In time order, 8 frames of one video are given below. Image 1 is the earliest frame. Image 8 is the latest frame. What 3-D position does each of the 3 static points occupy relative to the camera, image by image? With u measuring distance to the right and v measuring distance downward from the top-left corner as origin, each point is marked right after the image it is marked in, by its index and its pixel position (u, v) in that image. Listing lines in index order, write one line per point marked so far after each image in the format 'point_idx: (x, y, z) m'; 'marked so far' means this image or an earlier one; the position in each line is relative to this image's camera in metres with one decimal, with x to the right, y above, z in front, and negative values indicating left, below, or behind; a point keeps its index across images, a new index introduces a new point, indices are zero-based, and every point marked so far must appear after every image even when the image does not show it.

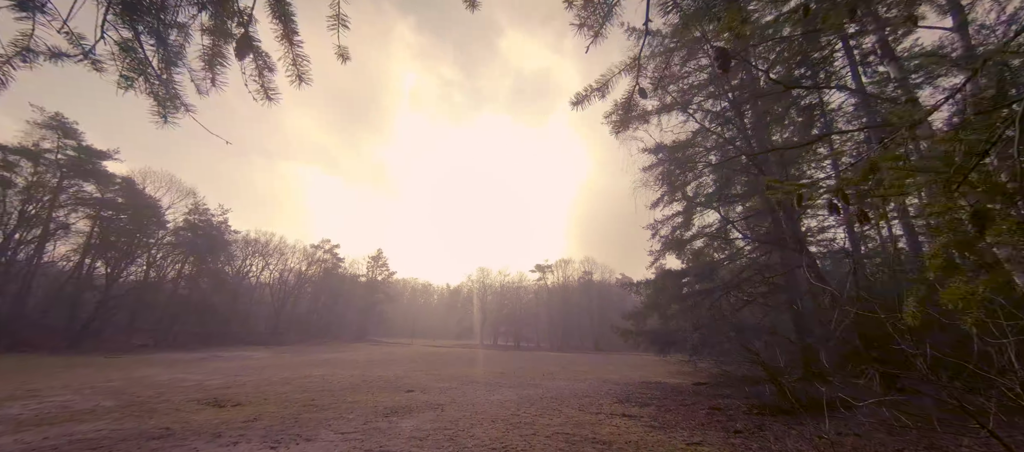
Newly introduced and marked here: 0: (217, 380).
0: (-8.8, -4.7, +10.8) m
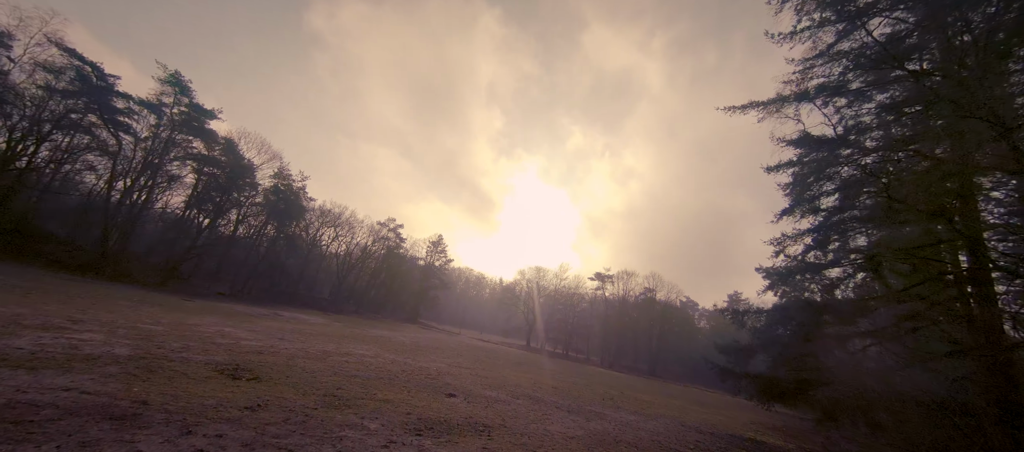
0: (-7.1, -3.3, +10.0) m
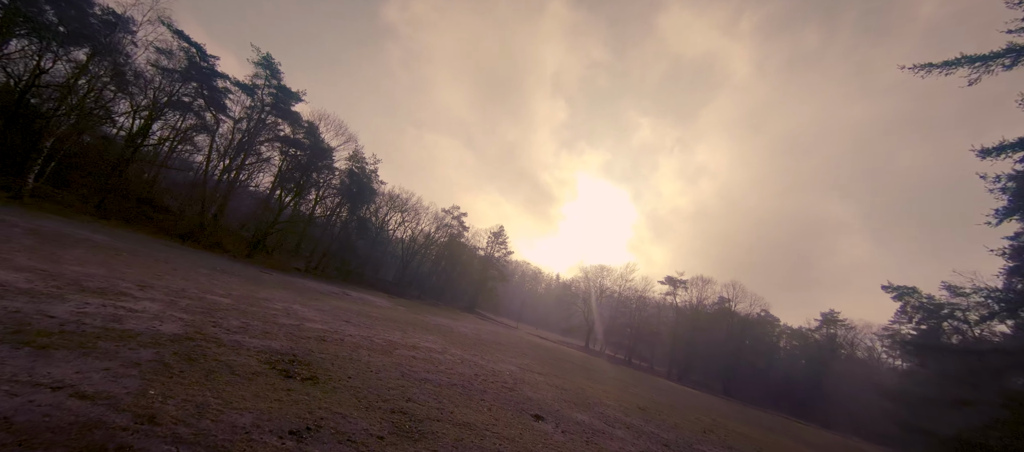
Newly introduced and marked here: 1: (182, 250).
0: (-4.8, -2.5, +9.0) m
1: (-18.1, -1.4, +19.6) m
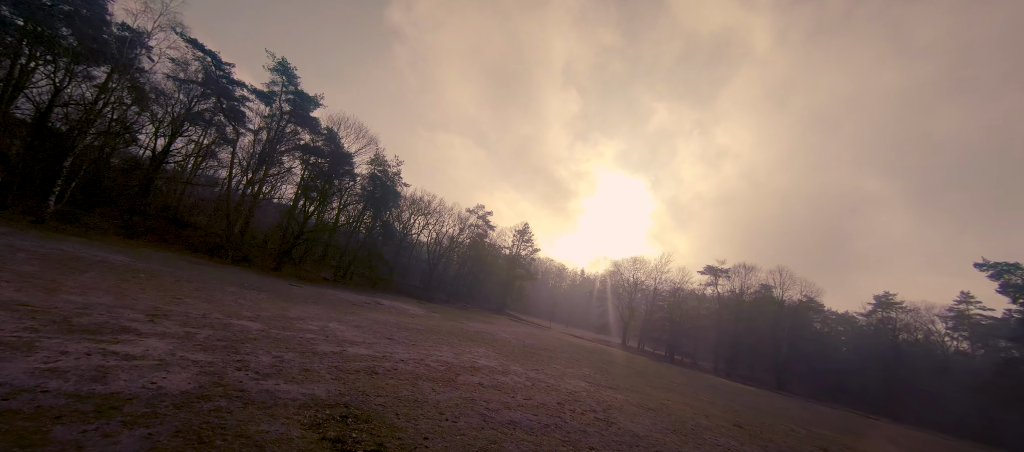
0: (-3.0, -2.6, +7.5) m
1: (-15.9, -2.2, +18.7) m
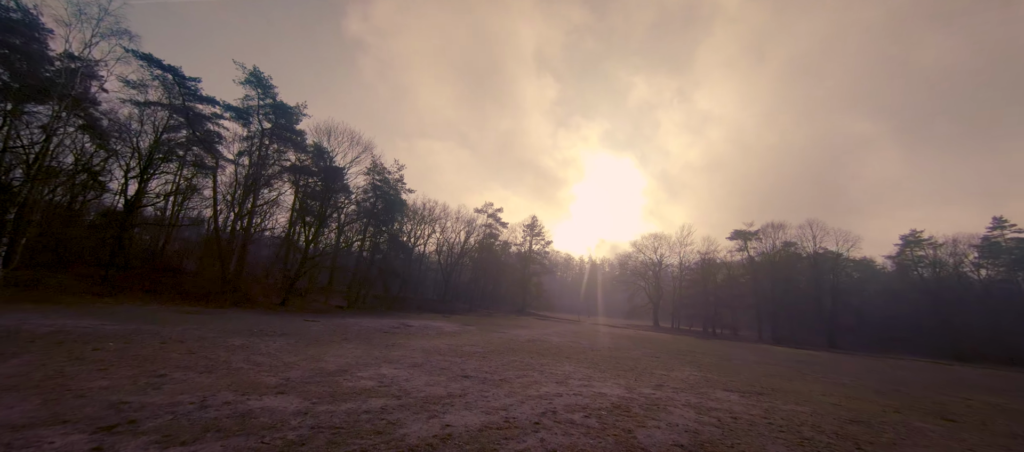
0: (-0.5, -2.5, +4.6) m
1: (-13.4, -3.9, +15.7) m
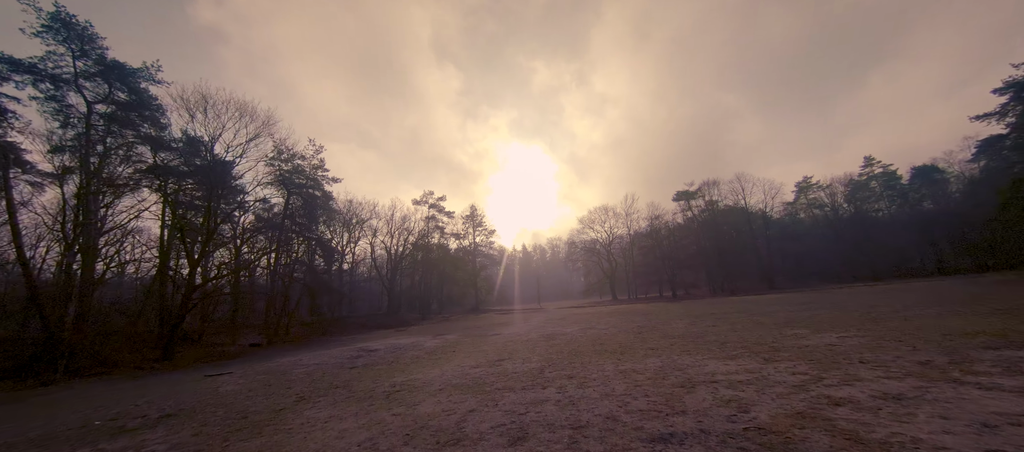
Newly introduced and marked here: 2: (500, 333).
0: (+2.5, -1.1, +0.5) m
1: (-12.3, -4.3, +8.5) m
2: (-0.7, -5.2, +17.5) m
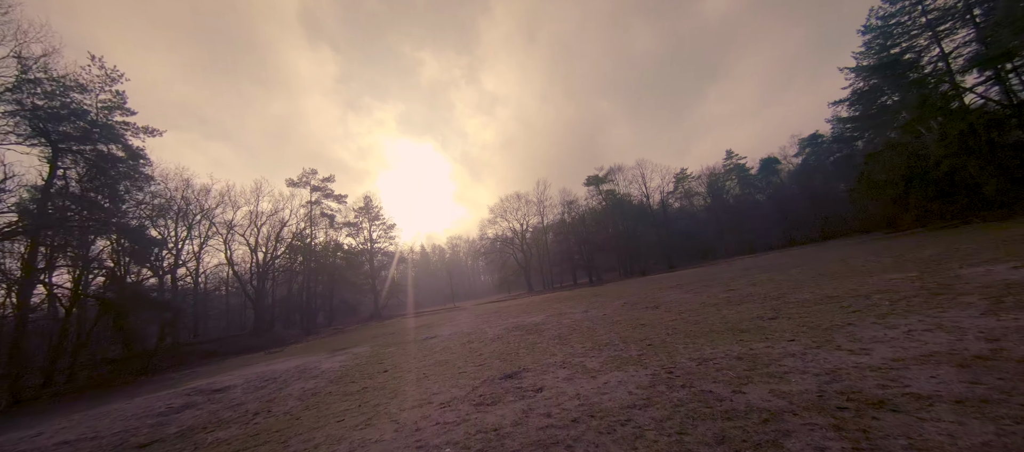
0: (+5.0, +0.6, -3.0) m
1: (-11.3, -3.2, +0.4) m
2: (-2.8, -3.8, +12.4) m
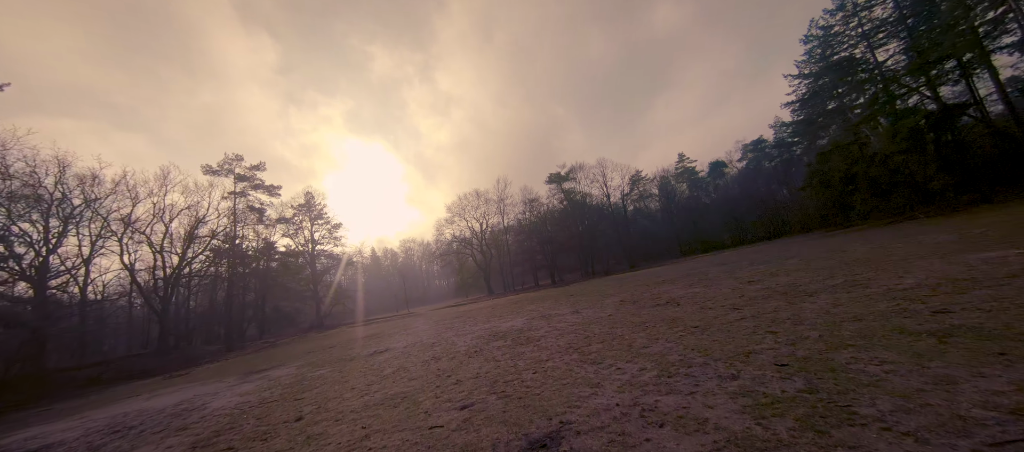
0: (+6.1, +1.2, -4.6) m
1: (-10.5, -2.6, -3.3) m
2: (-3.5, -3.3, +9.7) m
